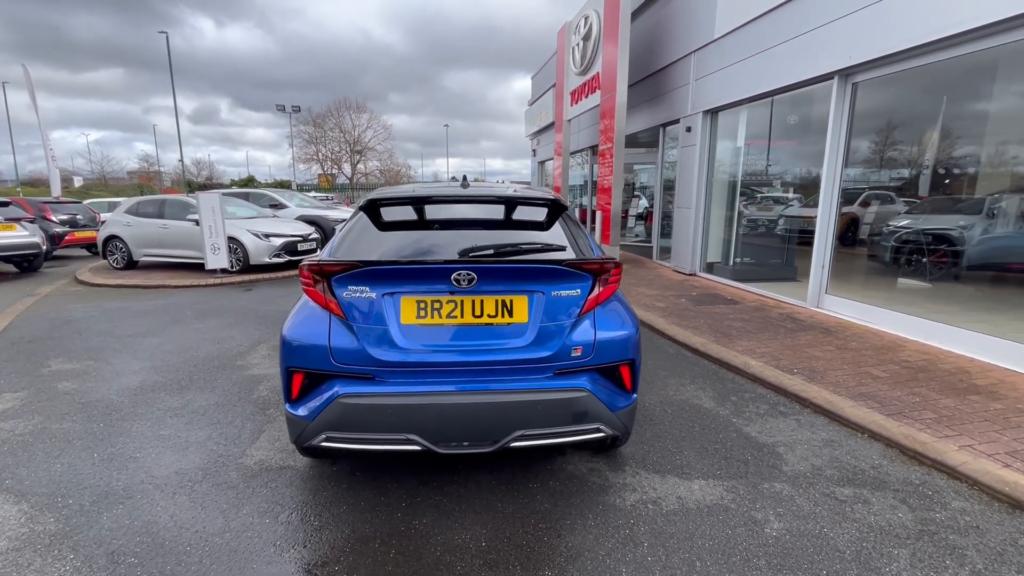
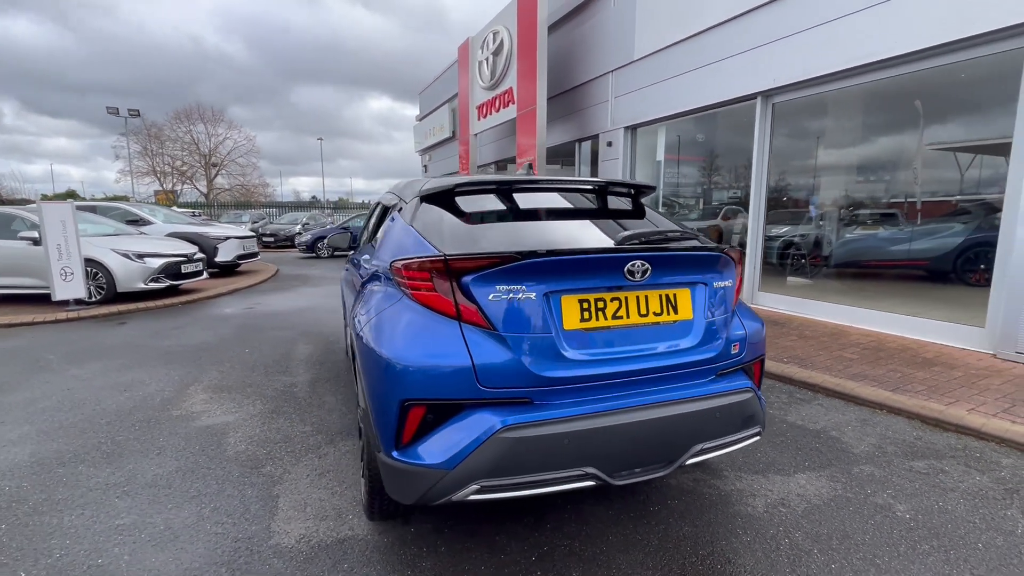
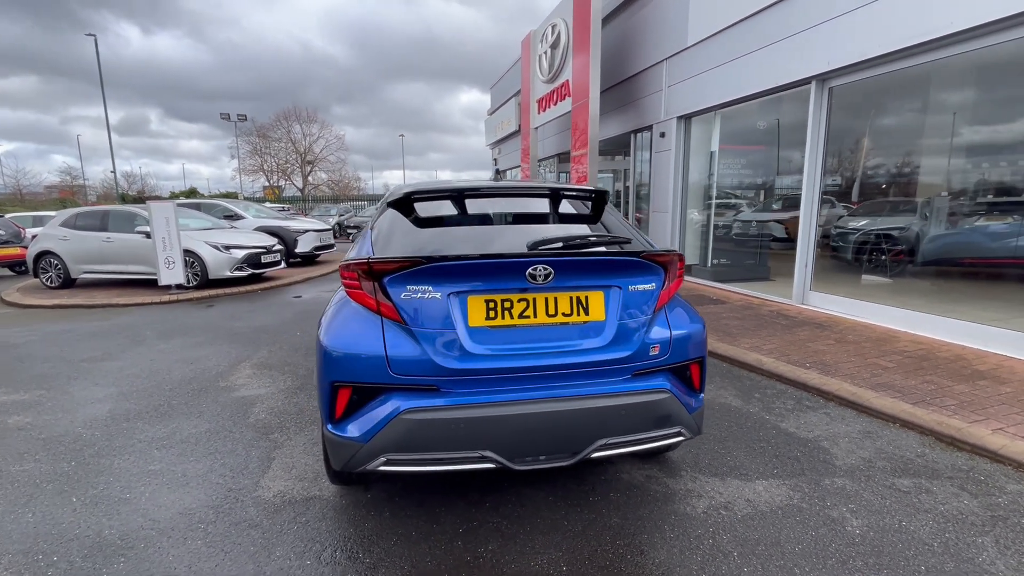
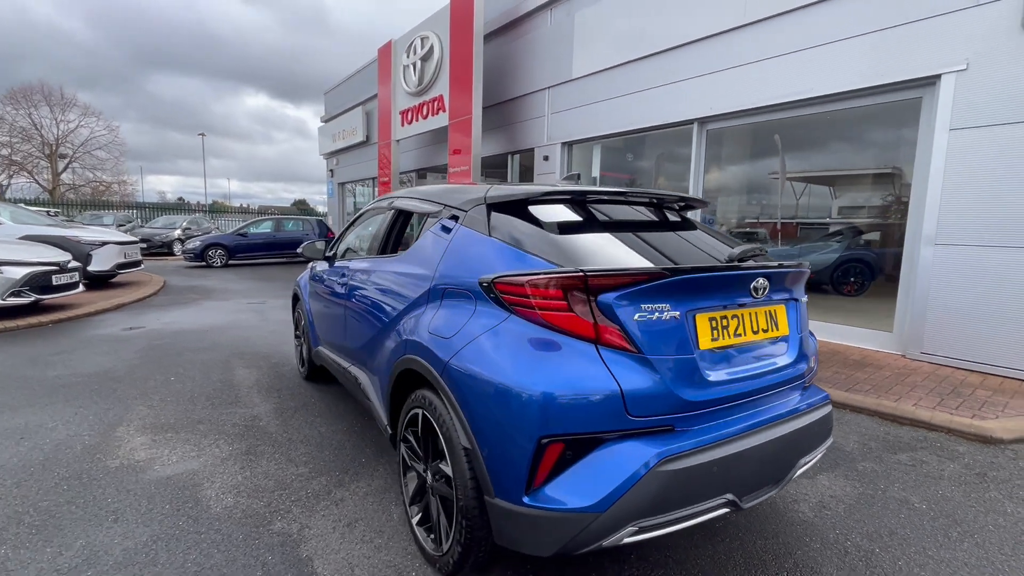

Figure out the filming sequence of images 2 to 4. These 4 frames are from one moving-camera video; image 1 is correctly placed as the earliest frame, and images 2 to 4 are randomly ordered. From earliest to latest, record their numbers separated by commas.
3, 2, 4
